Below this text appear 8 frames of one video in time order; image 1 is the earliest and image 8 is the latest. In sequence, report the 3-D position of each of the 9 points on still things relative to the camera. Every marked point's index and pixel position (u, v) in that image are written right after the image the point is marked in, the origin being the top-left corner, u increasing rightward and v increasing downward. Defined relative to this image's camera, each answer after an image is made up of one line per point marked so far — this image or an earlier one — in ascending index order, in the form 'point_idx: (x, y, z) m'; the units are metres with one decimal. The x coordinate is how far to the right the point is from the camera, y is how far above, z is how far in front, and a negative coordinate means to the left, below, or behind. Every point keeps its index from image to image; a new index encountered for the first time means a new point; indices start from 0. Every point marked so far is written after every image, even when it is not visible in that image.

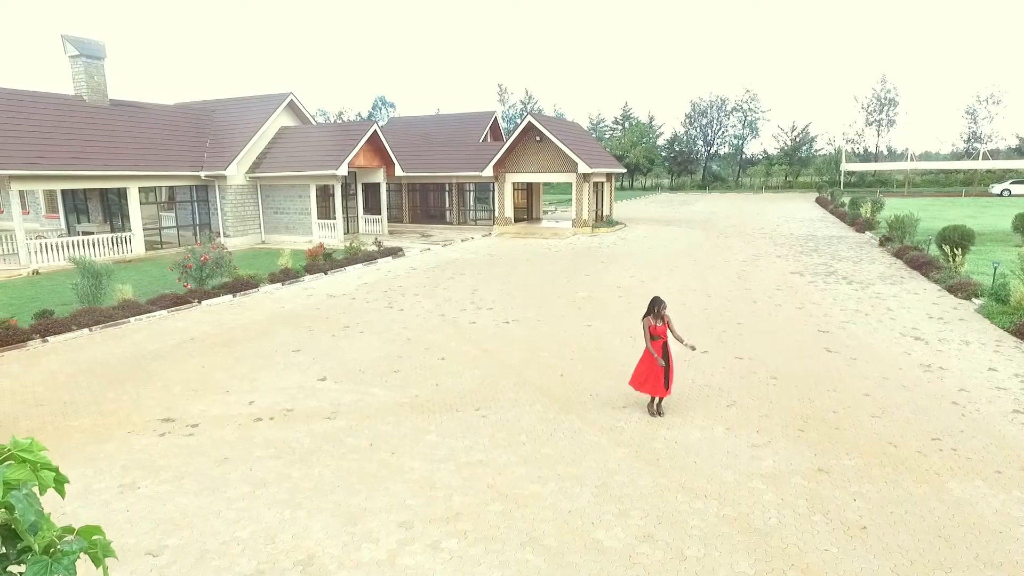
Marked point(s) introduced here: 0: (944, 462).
0: (+3.9, -1.6, +5.6) m
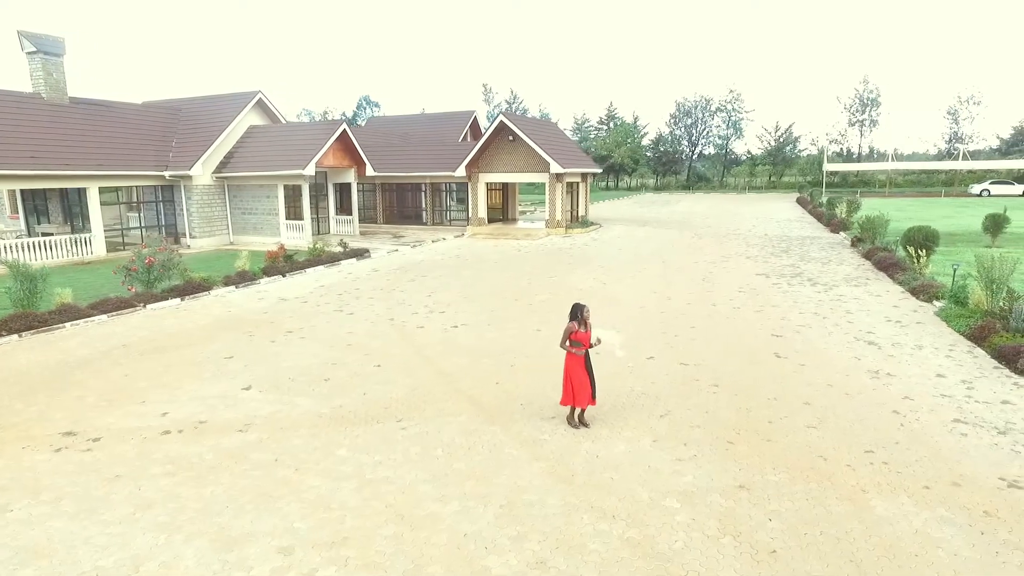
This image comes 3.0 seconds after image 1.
0: (+3.1, -1.6, +5.3) m
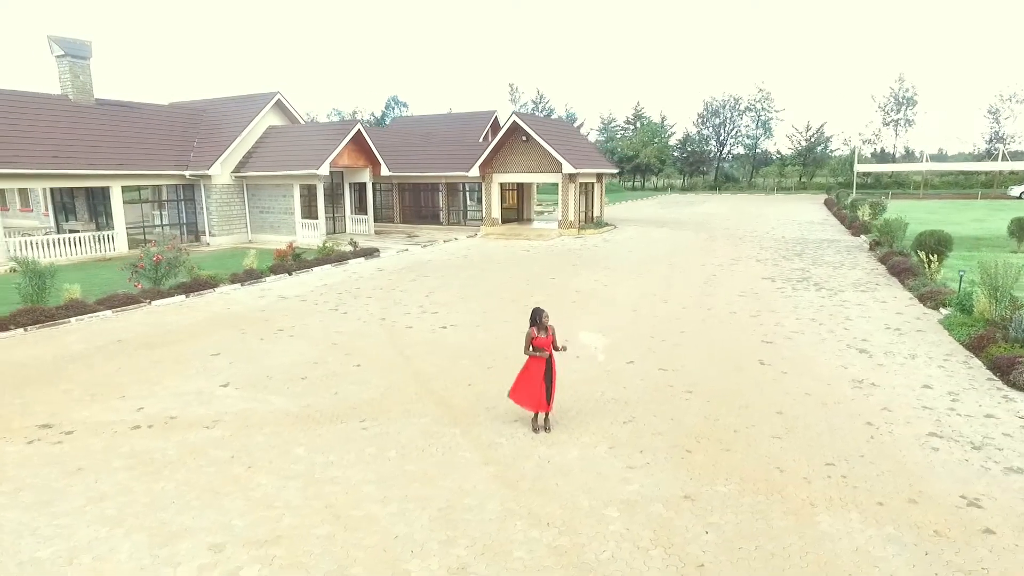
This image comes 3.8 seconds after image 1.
0: (+2.6, -1.7, +5.1) m
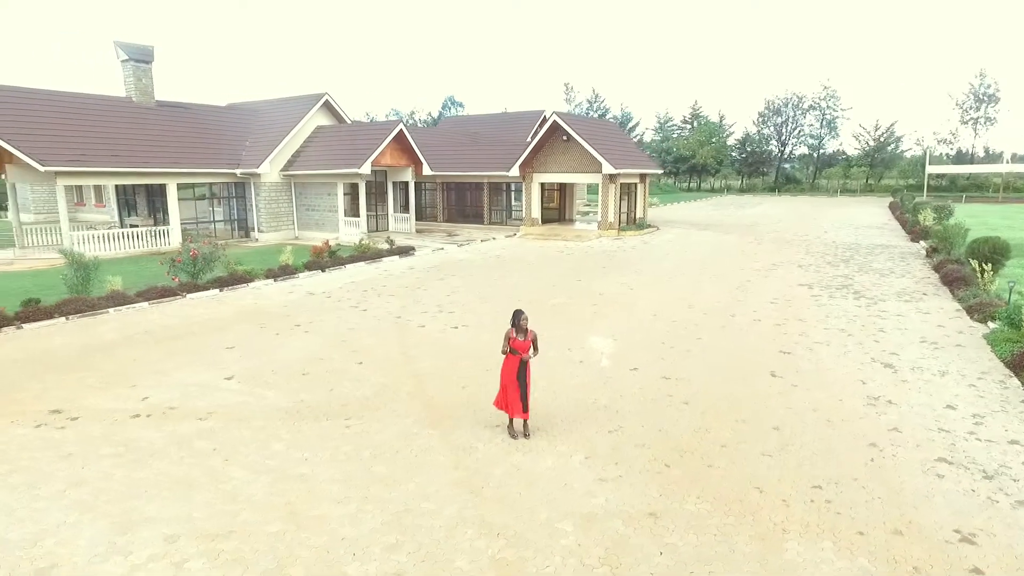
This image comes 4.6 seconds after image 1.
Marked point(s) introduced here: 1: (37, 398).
0: (+2.3, -1.8, +4.8) m
1: (-5.8, -1.3, +7.5) m
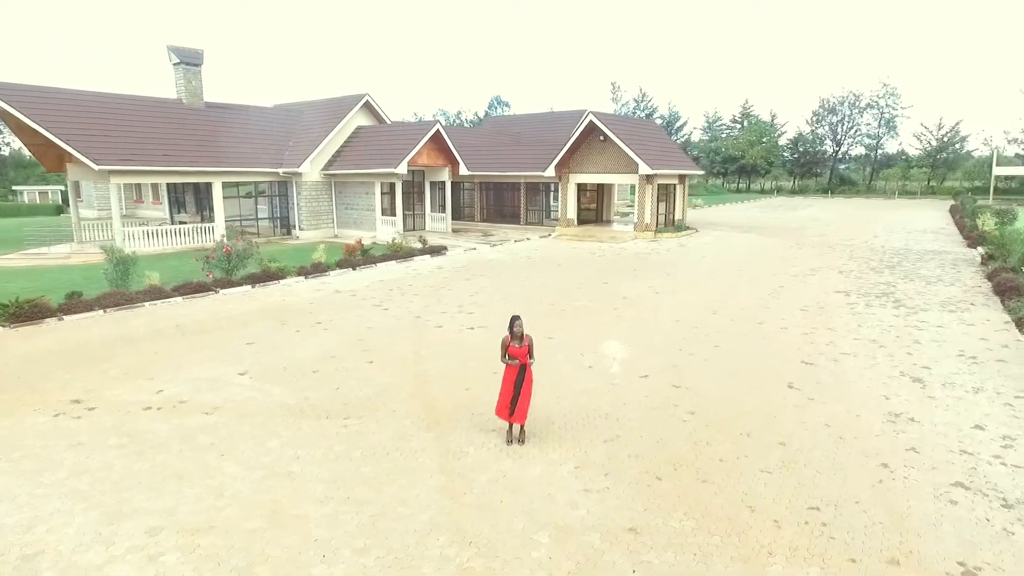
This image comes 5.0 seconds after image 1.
0: (+2.1, -1.8, +4.5) m
1: (-5.7, -1.3, +7.8) m
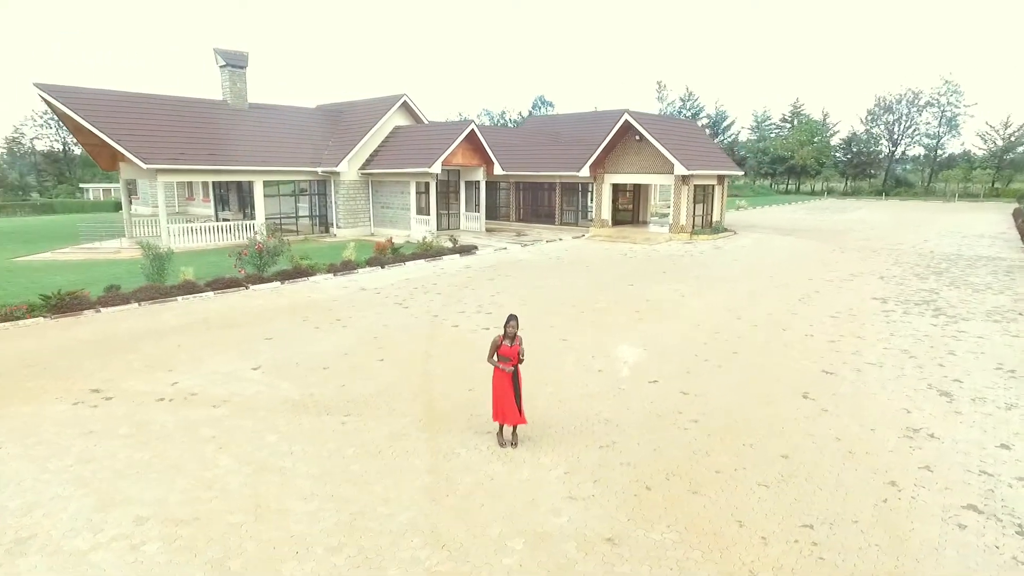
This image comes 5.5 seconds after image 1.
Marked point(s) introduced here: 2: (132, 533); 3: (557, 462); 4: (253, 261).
0: (+1.9, -1.9, +4.3) m
1: (-5.6, -1.2, +8.2) m
2: (-2.8, -1.8, +4.6) m
3: (+0.4, -1.6, +5.8) m
4: (-6.3, +0.6, +14.9) m
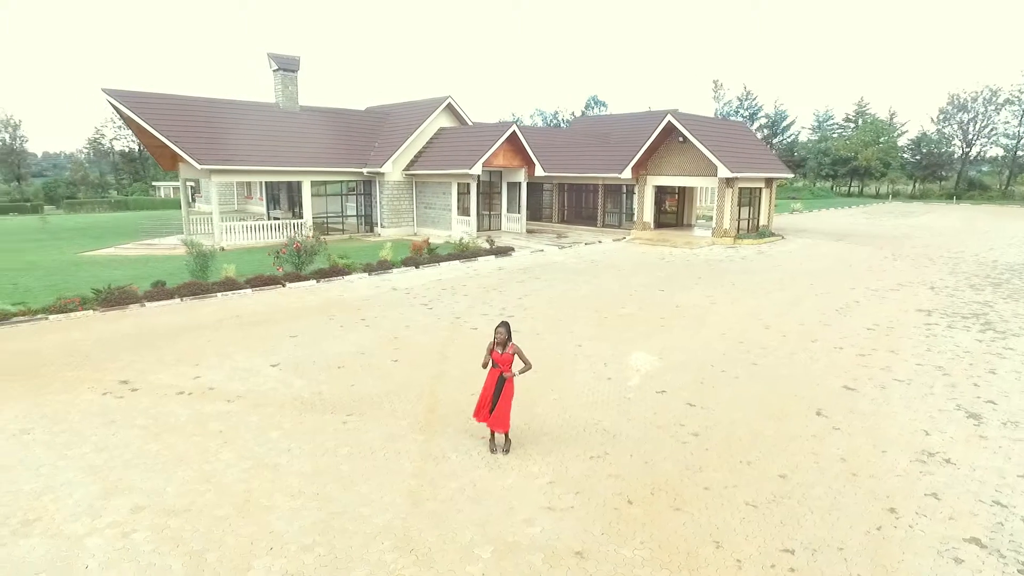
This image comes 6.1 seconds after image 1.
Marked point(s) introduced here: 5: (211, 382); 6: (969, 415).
0: (+1.6, -2.0, +4.2) m
1: (-5.5, -1.1, +8.7) m
2: (-3.1, -1.8, +4.9) m
3: (+0.3, -1.7, +5.7) m
4: (-5.5, +0.7, +15.4) m
5: (-4.0, -1.2, +8.2) m
6: (+5.2, -1.4, +7.0) m
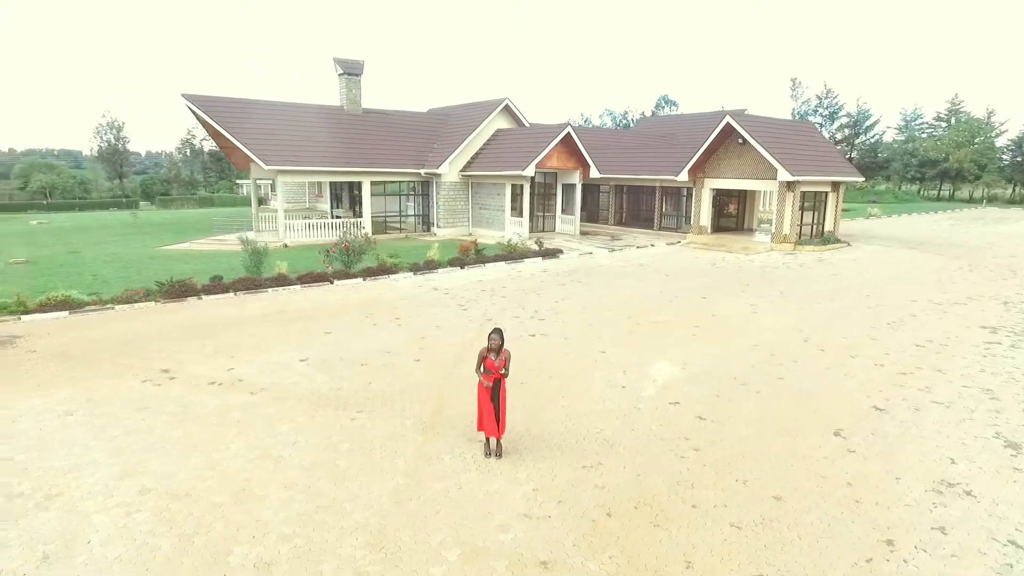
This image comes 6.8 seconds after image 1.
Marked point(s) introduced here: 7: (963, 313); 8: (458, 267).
0: (+1.3, -2.1, +4.0) m
1: (-5.3, -1.1, +9.3) m
2: (-3.2, -1.8, +5.3) m
3: (+0.2, -1.8, +5.8) m
4: (-4.4, +0.8, +16.0) m
5: (-3.8, -1.2, +8.6) m
6: (+5.2, -1.6, +6.5) m
7: (+9.0, -0.5, +12.3) m
8: (-1.5, +0.6, +17.5) m
